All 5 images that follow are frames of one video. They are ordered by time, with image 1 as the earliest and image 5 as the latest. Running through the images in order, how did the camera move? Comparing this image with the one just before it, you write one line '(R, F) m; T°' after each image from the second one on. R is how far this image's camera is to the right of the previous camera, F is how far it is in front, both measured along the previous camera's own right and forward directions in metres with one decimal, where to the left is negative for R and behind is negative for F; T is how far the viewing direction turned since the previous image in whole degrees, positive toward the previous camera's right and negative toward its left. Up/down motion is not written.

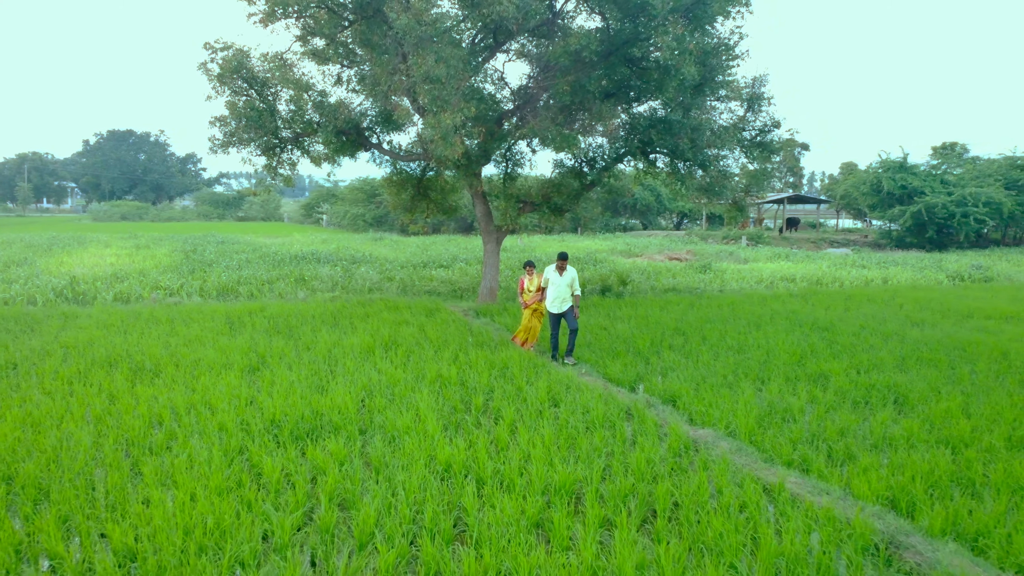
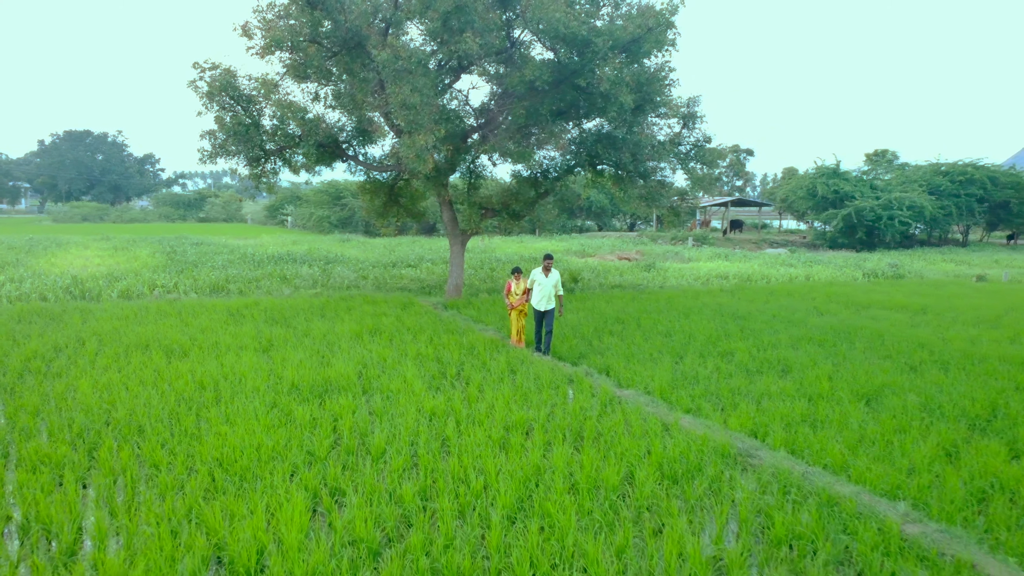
(-0.1, -1.4) m; +3°
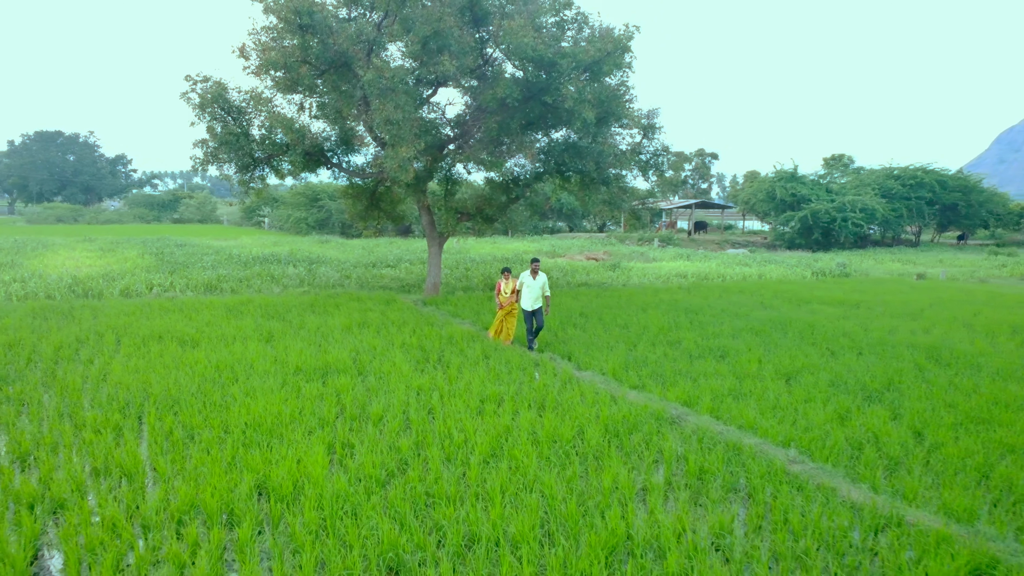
(0.0, -1.1) m; +2°
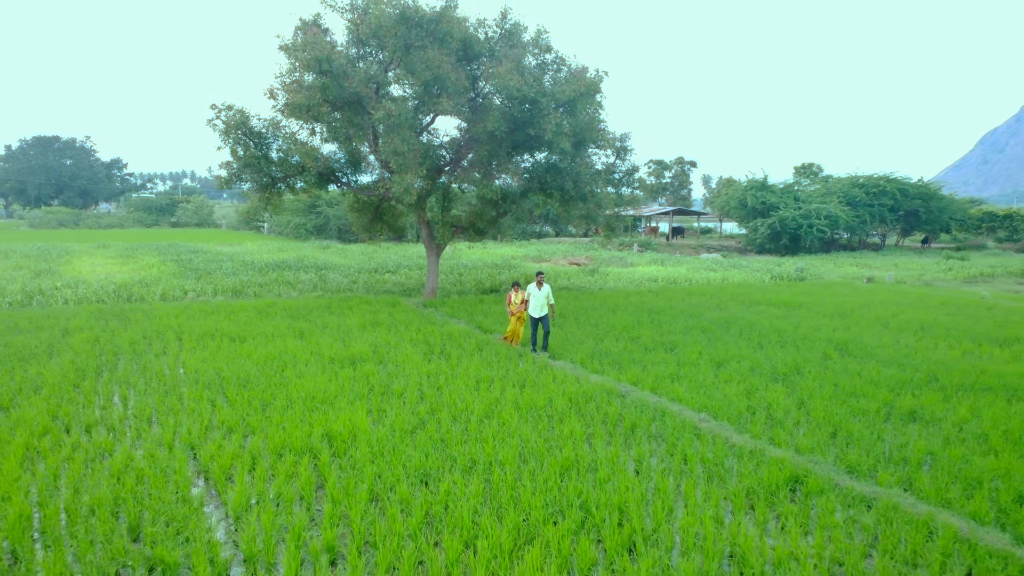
(0.0, -1.9) m; +1°
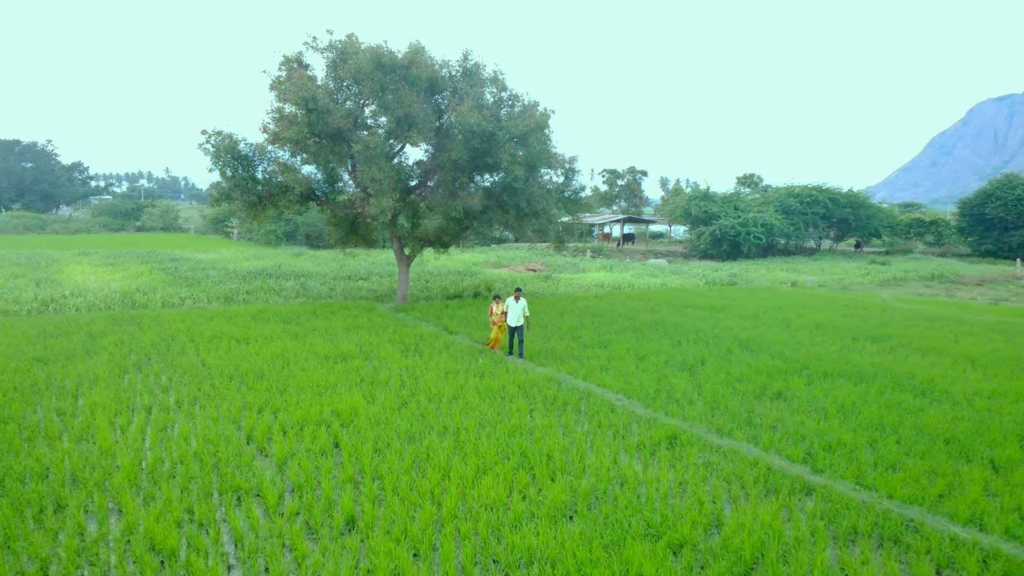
(0.0, -2.1) m; +3°
